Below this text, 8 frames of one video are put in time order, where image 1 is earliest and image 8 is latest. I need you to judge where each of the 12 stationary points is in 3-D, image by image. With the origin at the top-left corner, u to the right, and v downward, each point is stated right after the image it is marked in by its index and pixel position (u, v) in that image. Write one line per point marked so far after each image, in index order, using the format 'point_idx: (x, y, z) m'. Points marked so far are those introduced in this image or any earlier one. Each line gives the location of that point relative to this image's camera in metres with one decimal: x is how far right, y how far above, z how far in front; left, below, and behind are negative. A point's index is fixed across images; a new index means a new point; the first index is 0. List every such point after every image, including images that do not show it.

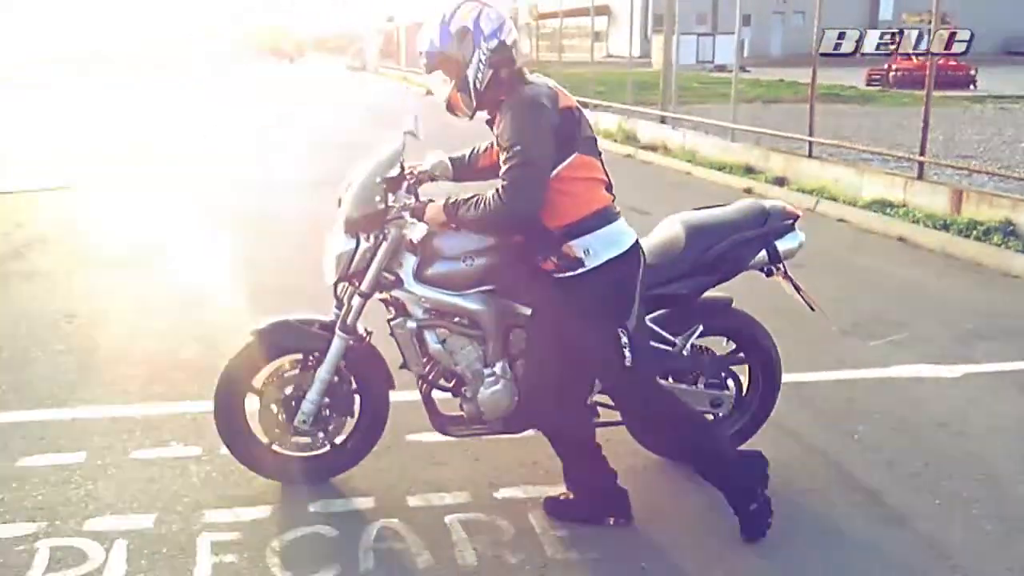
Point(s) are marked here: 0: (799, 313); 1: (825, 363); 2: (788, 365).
0: (+1.2, -0.1, +5.8) m
1: (+1.1, -0.3, +5.1) m
2: (+1.0, -0.3, +5.1) m
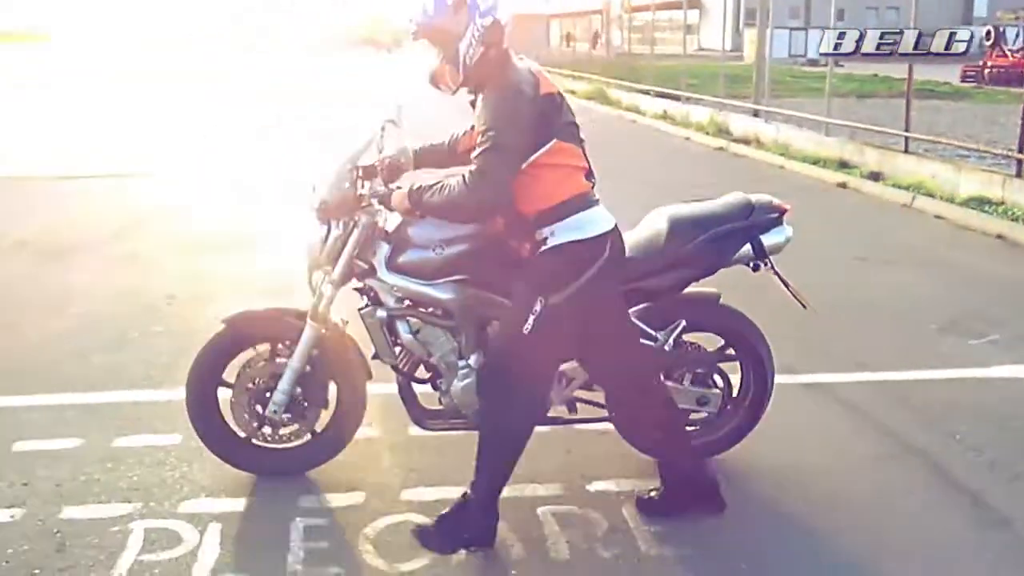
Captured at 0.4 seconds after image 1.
0: (+1.5, -0.1, +5.7) m
1: (+1.4, -0.3, +5.0) m
2: (+1.3, -0.3, +5.0) m
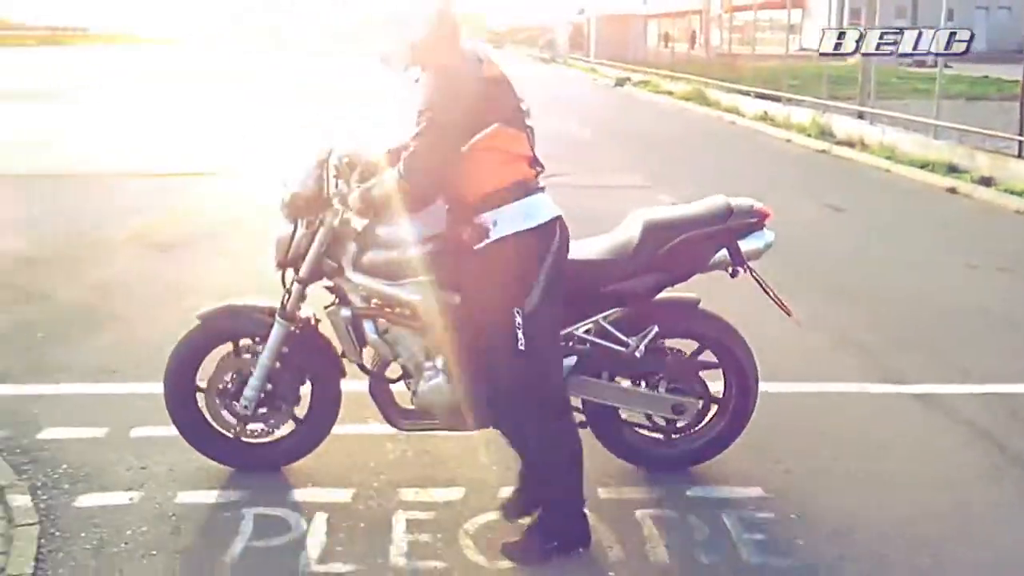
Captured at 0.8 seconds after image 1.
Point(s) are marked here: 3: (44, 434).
0: (+1.9, -0.1, +5.5) m
1: (+1.8, -0.3, +4.8) m
2: (+1.6, -0.3, +4.8) m
3: (-1.7, -0.5, +5.1) m
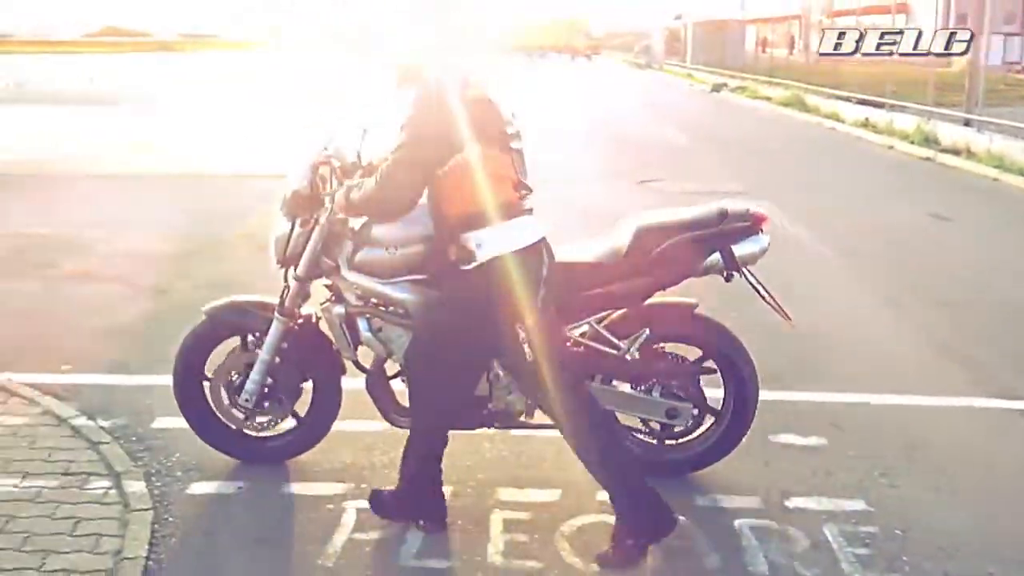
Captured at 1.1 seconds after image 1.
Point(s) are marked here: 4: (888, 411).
0: (+2.3, -0.2, +5.2) m
1: (+2.0, -0.3, +4.6) m
2: (+1.9, -0.3, +4.6) m
3: (-1.3, -0.5, +5.3) m
4: (+1.2, -0.4, +4.6) m
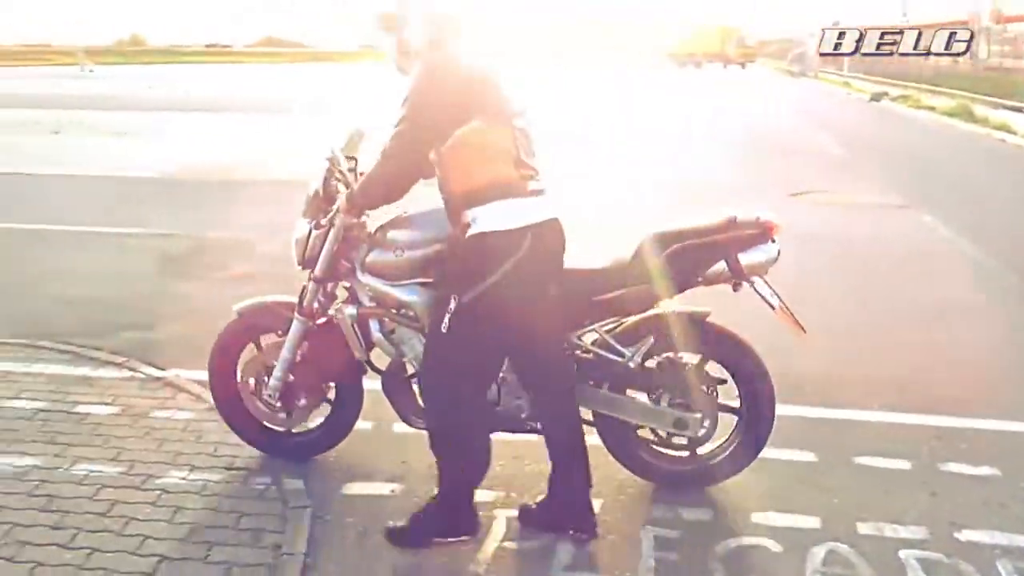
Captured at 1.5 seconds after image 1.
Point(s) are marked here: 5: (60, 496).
0: (+2.8, -0.3, +4.7) m
1: (+2.4, -0.4, +4.2) m
2: (+2.3, -0.4, +4.2) m
3: (-0.8, -0.5, +5.5) m
4: (+1.6, -0.5, +4.3) m
5: (-1.3, -0.7, +4.8) m
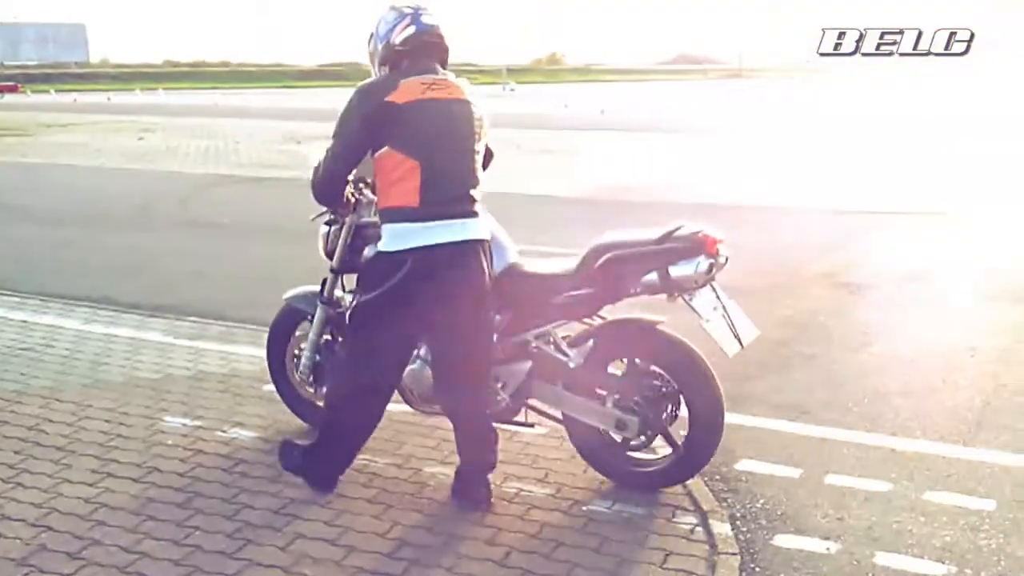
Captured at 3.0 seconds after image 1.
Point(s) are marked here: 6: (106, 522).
0: (+3.7, -0.5, +2.8) m
1: (+3.1, -0.6, +2.5) m
2: (+3.0, -0.6, +2.5) m
3: (+0.8, -0.6, +5.1) m
4: (+2.3, -0.6, +2.9) m
5: (0.0, -0.7, +4.7) m
6: (-1.3, -0.8, +4.7) m
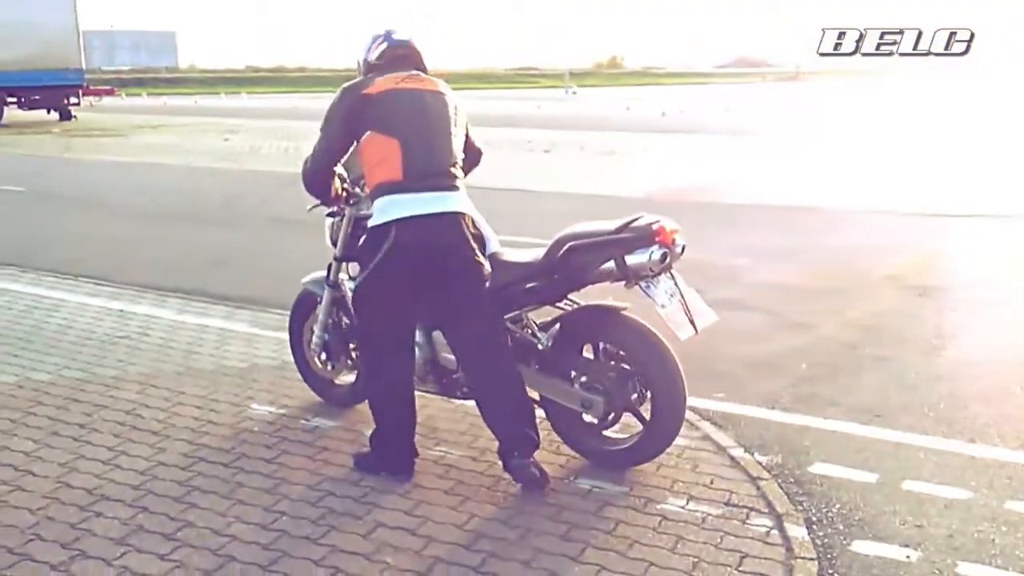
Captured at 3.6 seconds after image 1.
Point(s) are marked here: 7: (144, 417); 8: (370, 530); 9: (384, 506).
0: (+3.7, -0.5, +2.5) m
1: (+3.0, -0.6, +2.2) m
2: (+3.0, -0.6, +2.3) m
3: (+1.1, -0.6, +5.1) m
4: (+2.4, -0.6, +2.8) m
5: (+0.2, -0.7, +4.8) m
6: (-1.1, -0.7, +4.9) m
7: (-1.5, -0.5, +5.7) m
8: (-0.5, -0.8, +4.7) m
9: (-0.4, -0.7, +4.9) m
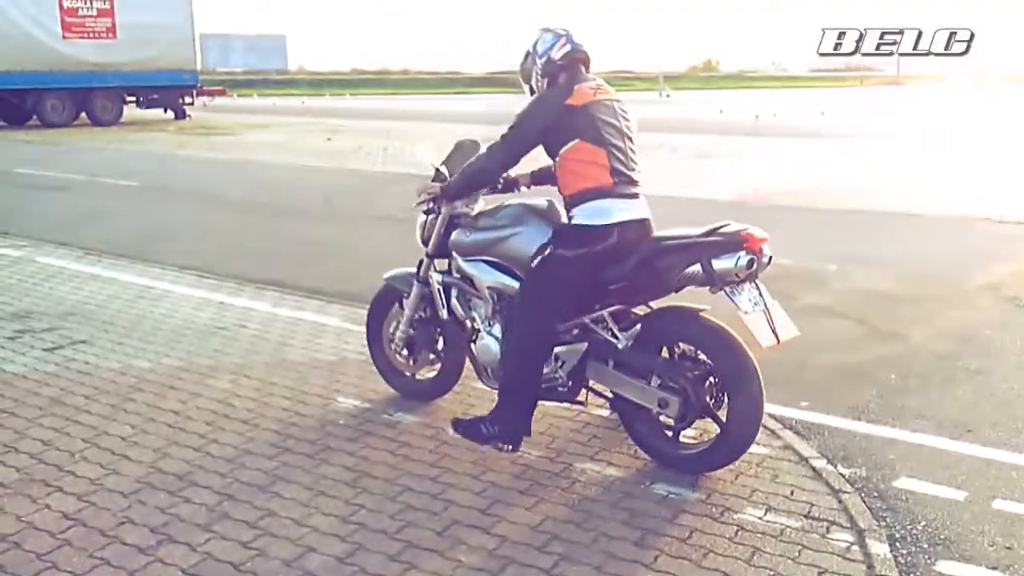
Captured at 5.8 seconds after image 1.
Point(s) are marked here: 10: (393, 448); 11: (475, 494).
0: (+3.7, -0.6, +2.2) m
1: (+3.0, -0.7, +1.9) m
2: (+3.0, -0.7, +2.1) m
3: (+1.4, -0.7, +5.0) m
4: (+2.4, -0.7, +2.6) m
5: (+0.5, -0.8, +4.8) m
6: (-0.8, -0.7, +5.0) m
7: (-1.1, -0.5, +5.8) m
8: (-0.2, -0.8, +4.7) m
9: (-0.2, -0.7, +4.9) m
10: (-0.5, -0.6, +5.4) m
11: (-0.1, -0.7, +5.0) m
